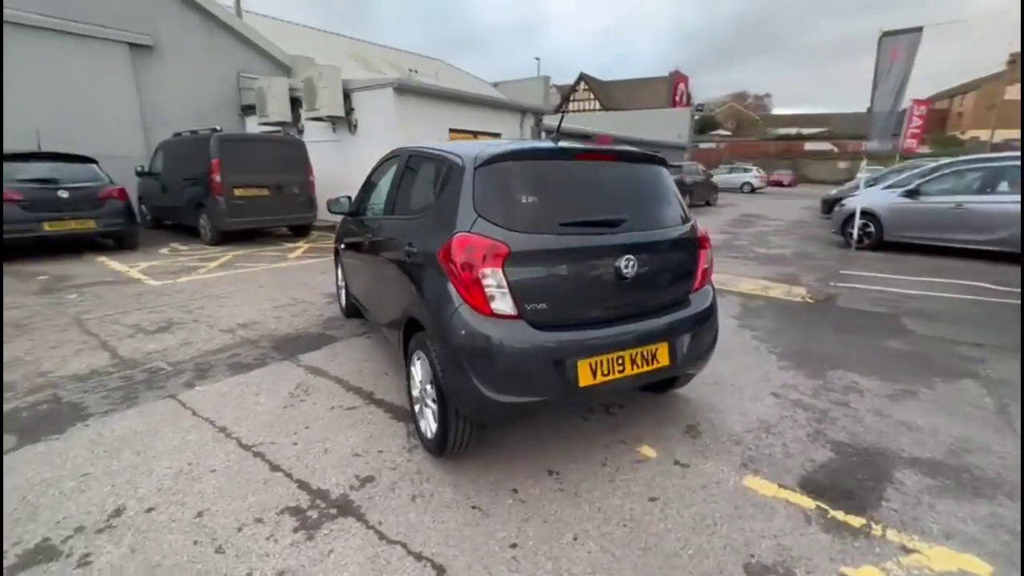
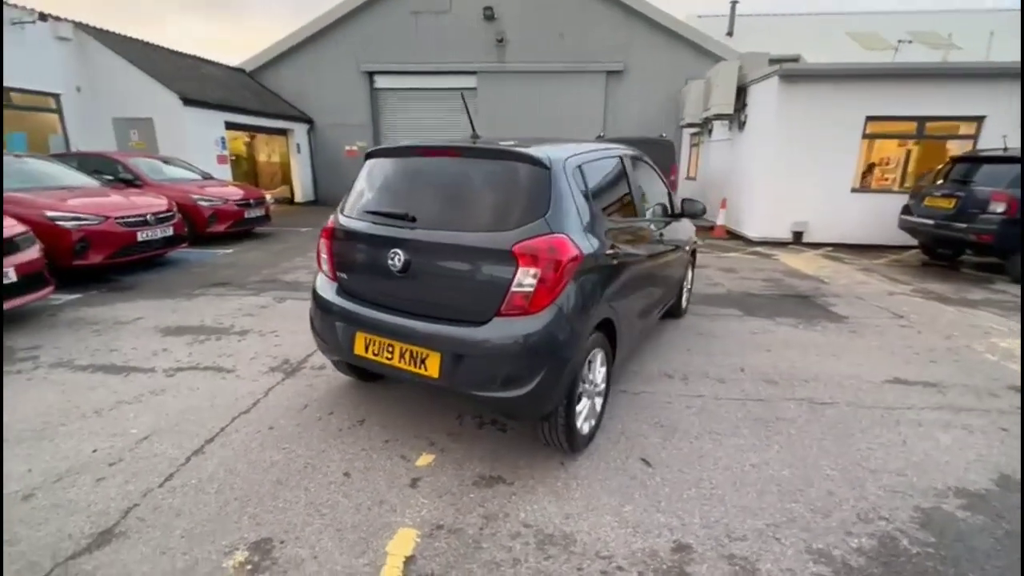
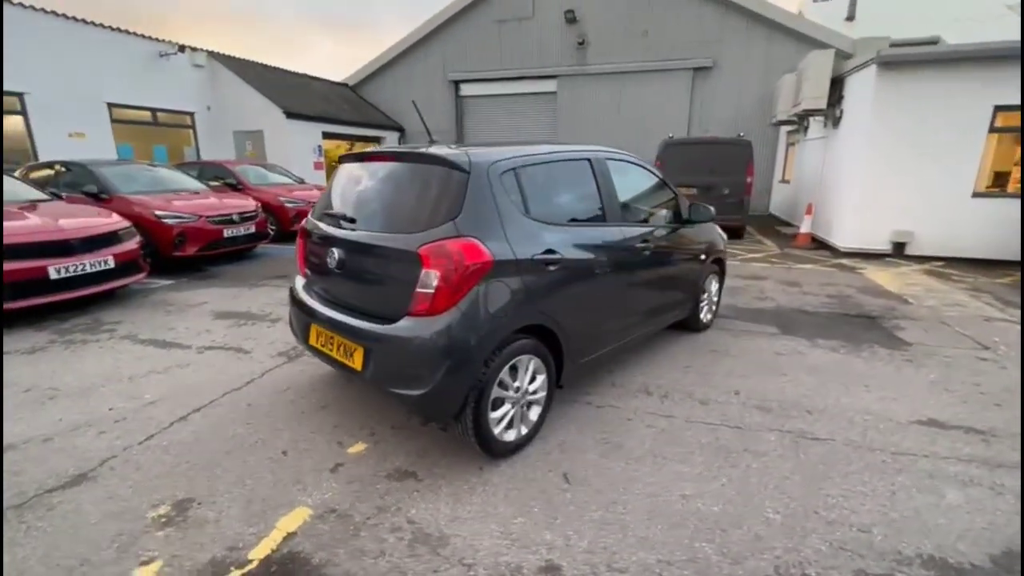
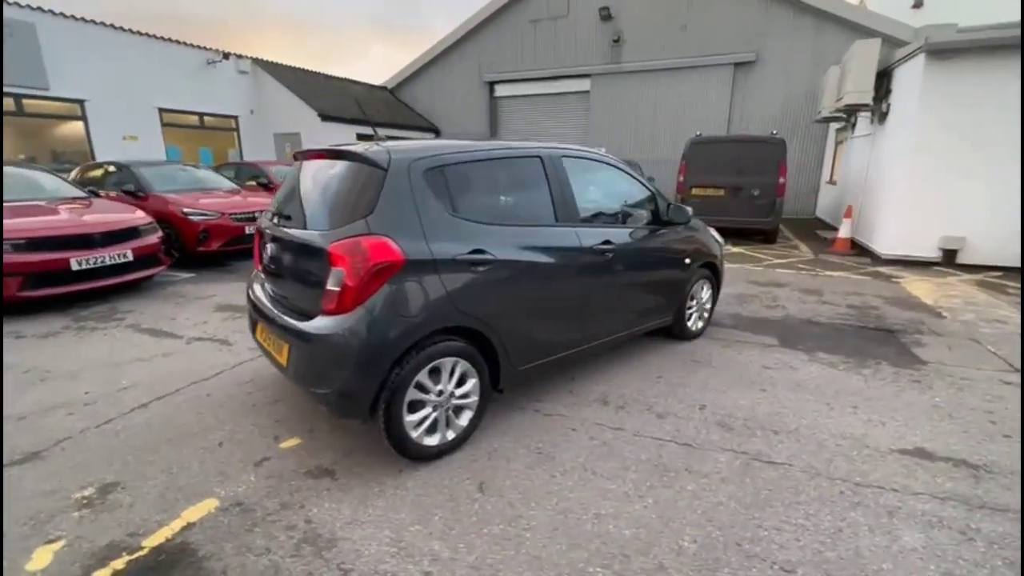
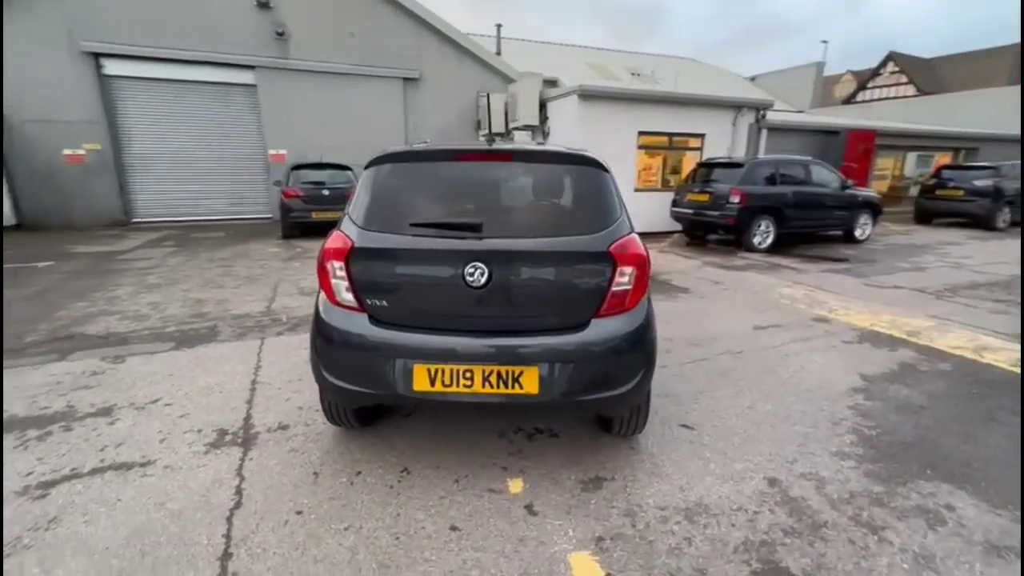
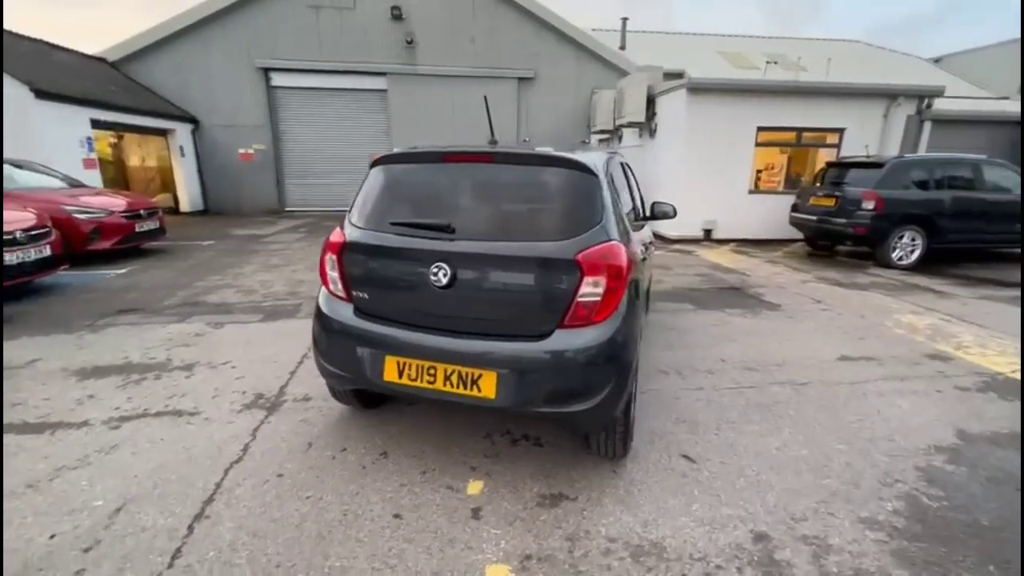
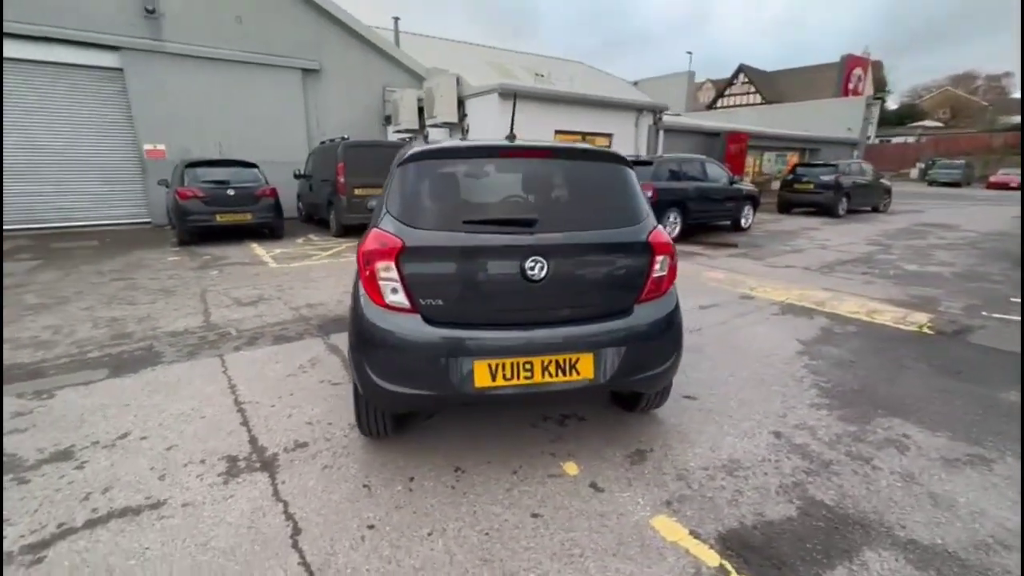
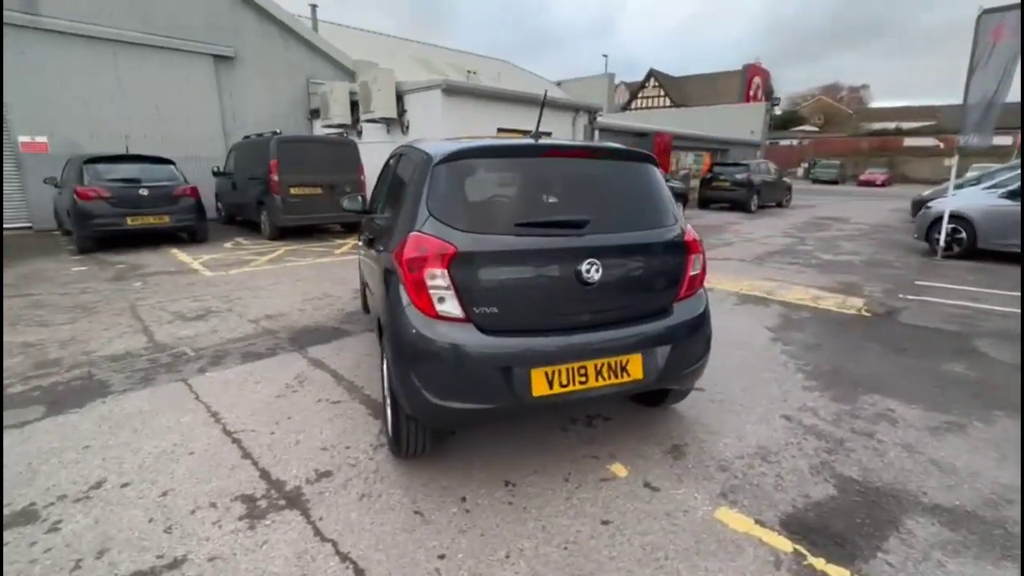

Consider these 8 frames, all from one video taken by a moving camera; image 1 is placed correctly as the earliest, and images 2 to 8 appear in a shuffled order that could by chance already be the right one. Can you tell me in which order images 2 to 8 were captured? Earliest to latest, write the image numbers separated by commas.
8, 7, 5, 6, 2, 3, 4
